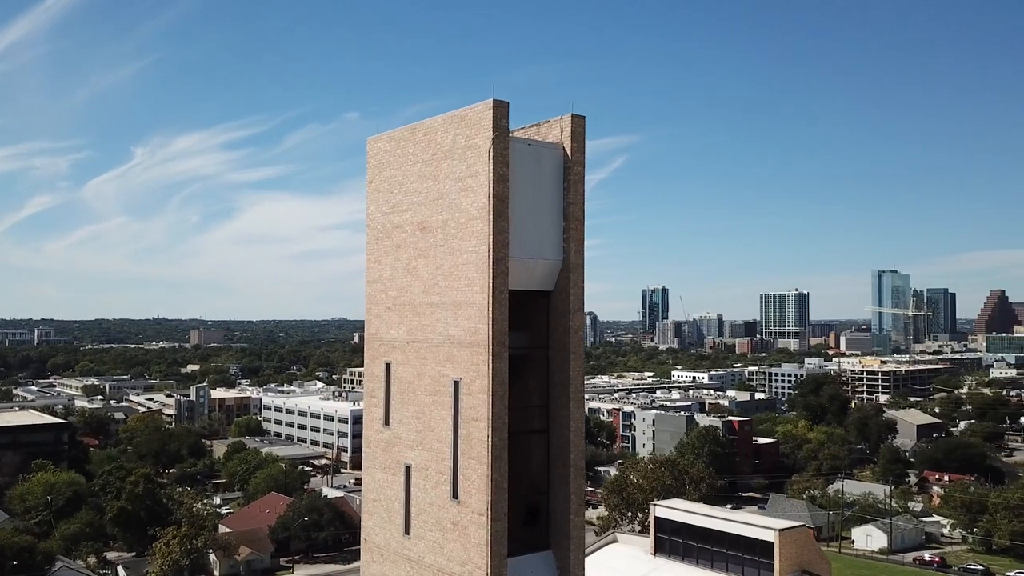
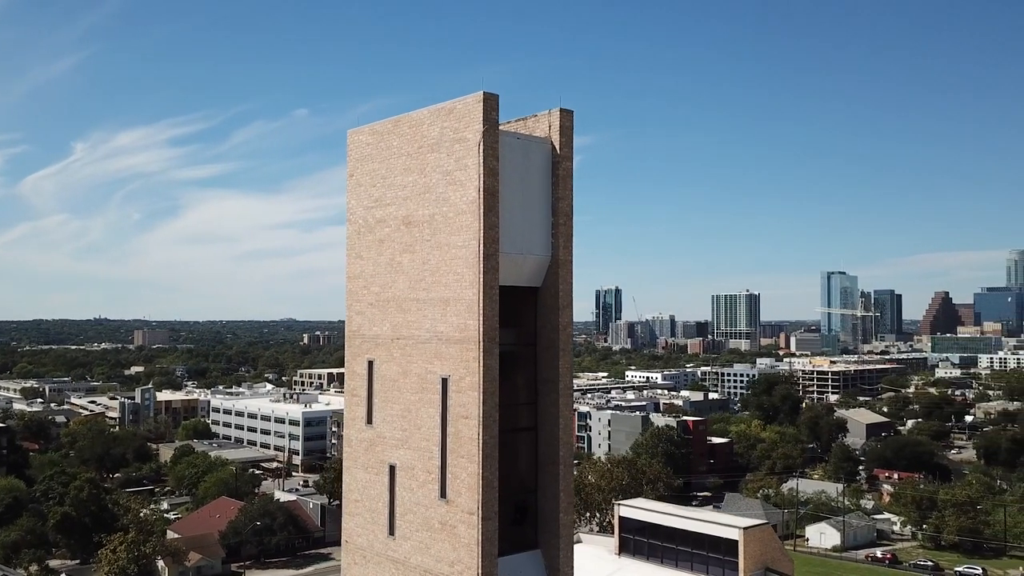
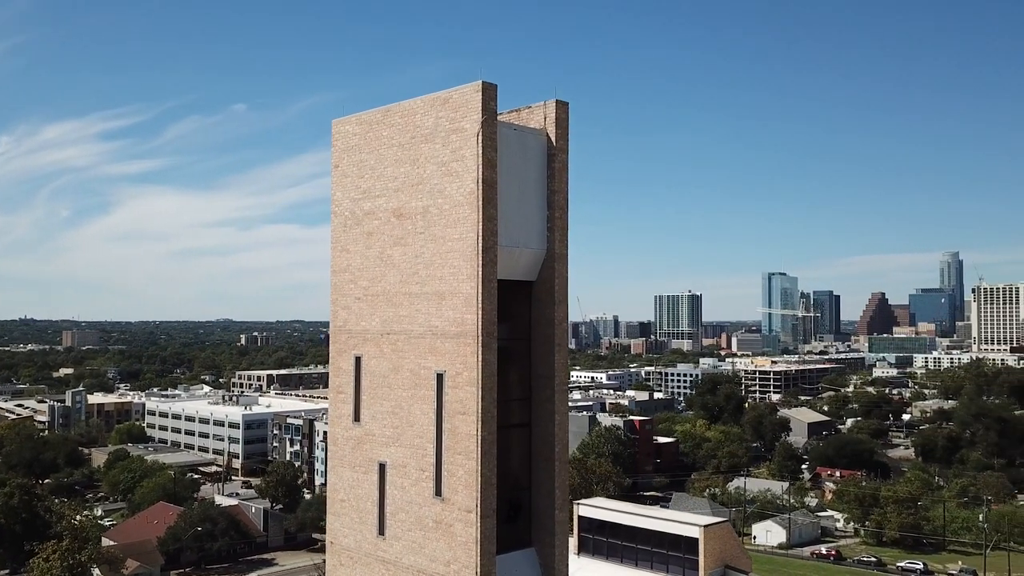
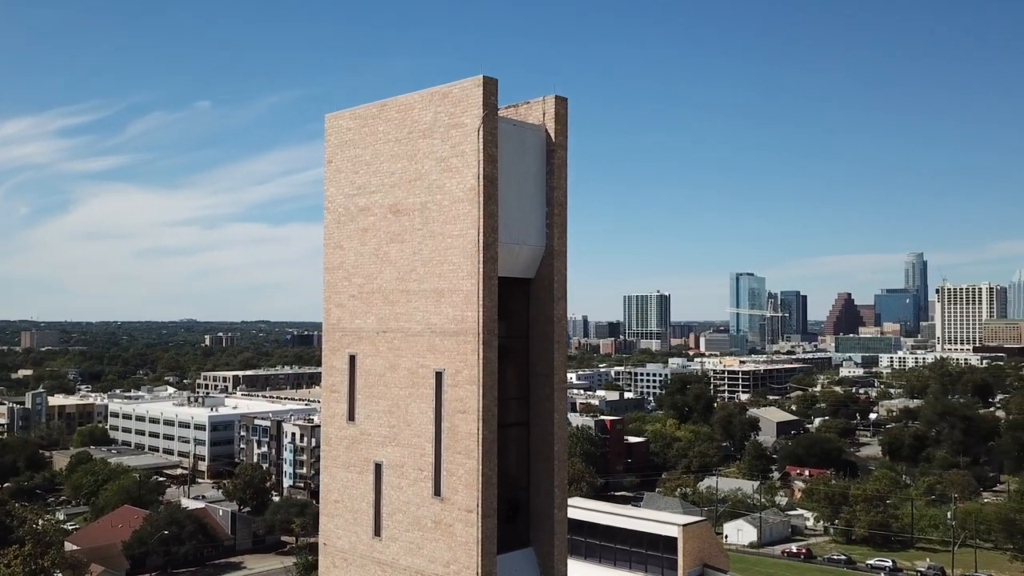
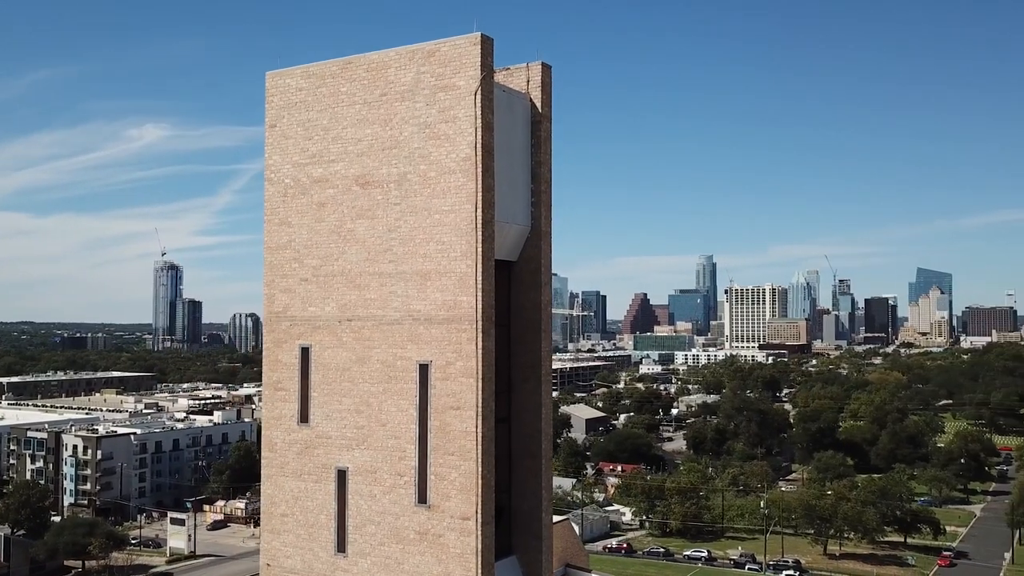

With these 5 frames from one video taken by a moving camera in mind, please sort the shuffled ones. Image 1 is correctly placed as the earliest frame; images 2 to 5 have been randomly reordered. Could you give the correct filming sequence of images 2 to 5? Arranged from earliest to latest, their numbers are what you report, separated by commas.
2, 3, 4, 5
